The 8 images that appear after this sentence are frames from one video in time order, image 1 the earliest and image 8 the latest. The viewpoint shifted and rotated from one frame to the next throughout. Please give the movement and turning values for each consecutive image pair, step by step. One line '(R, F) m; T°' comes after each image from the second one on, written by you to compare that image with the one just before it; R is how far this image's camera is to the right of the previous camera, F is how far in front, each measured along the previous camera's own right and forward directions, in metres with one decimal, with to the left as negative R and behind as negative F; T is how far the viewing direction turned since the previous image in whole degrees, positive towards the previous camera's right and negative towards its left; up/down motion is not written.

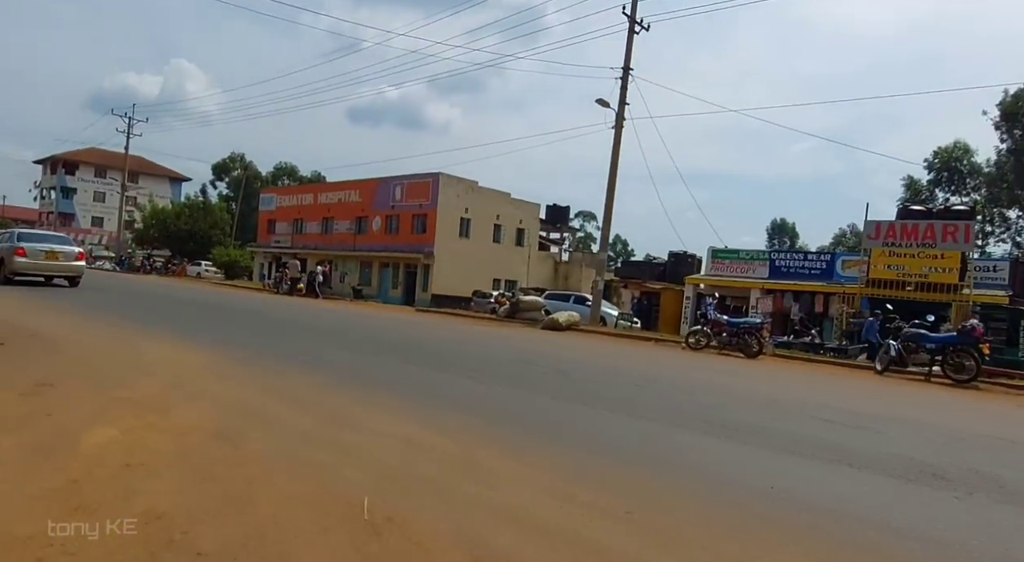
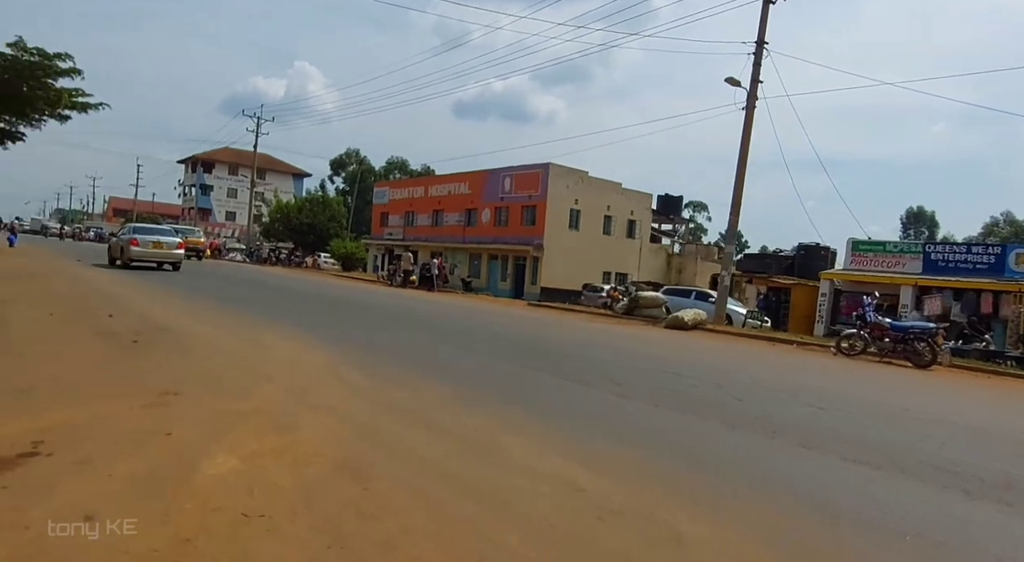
(-0.3, +0.6) m; -8°
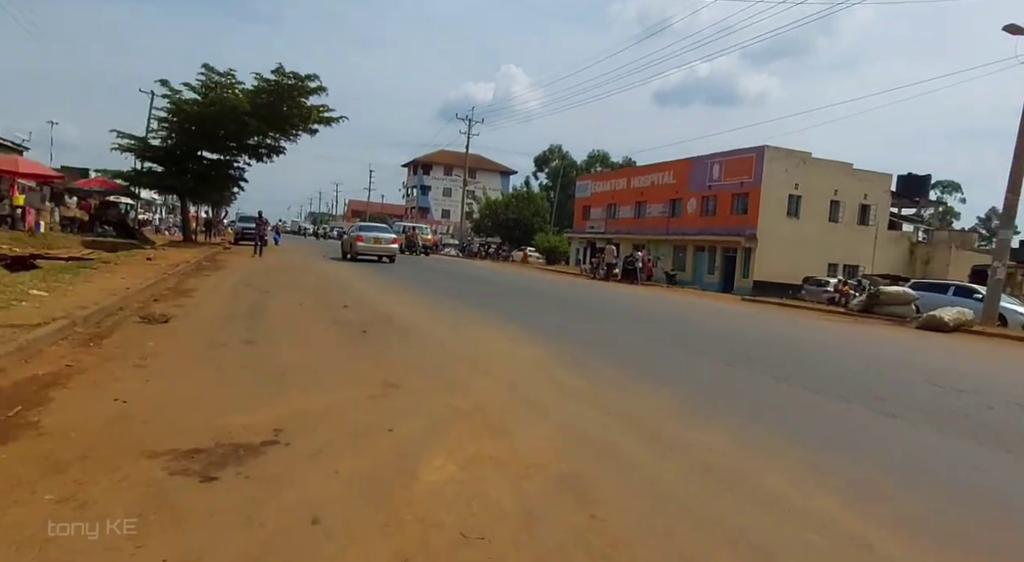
(-0.1, +0.3) m; -16°
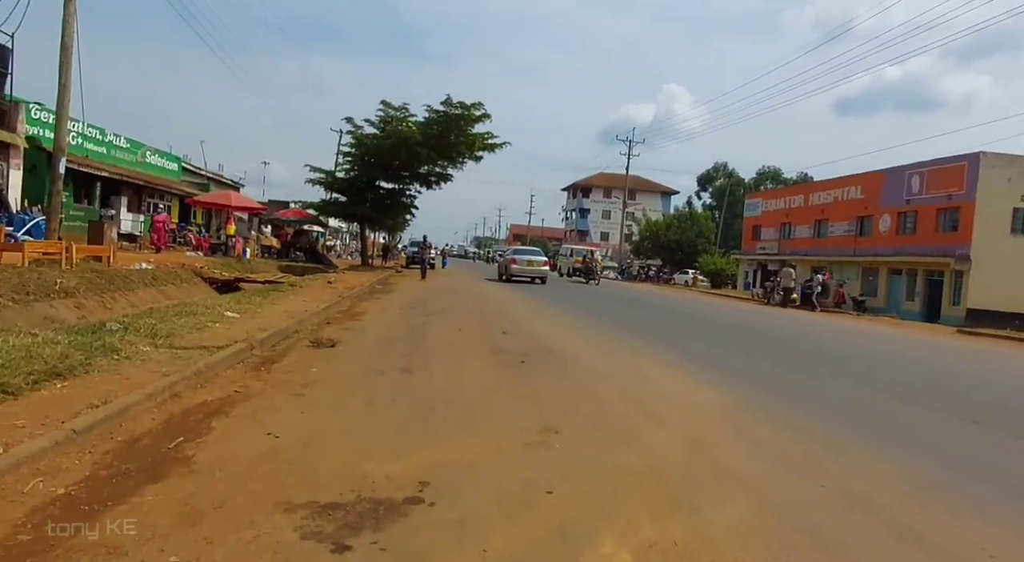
(-0.1, +0.6) m; -13°
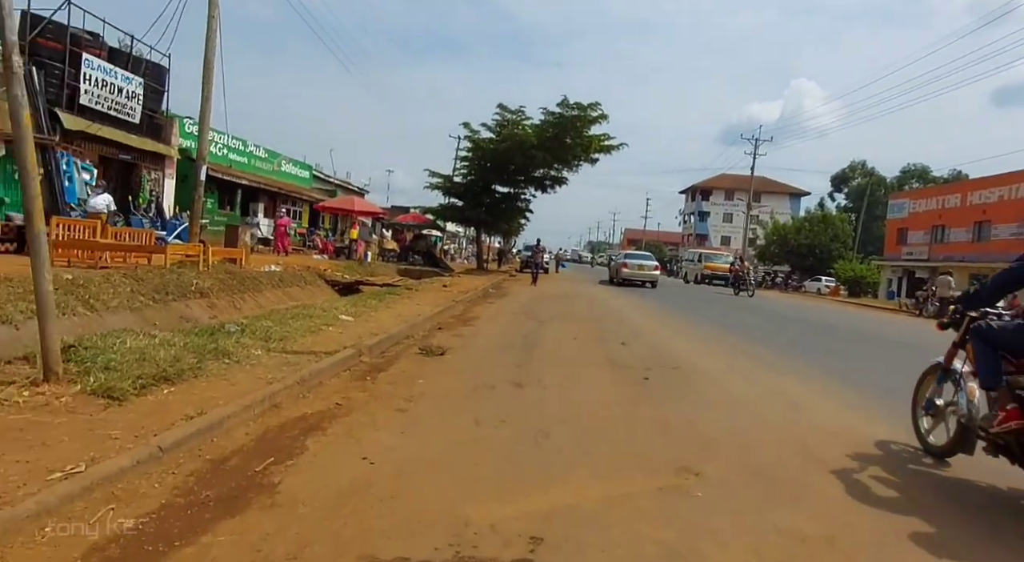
(-0.1, +0.7) m; -9°
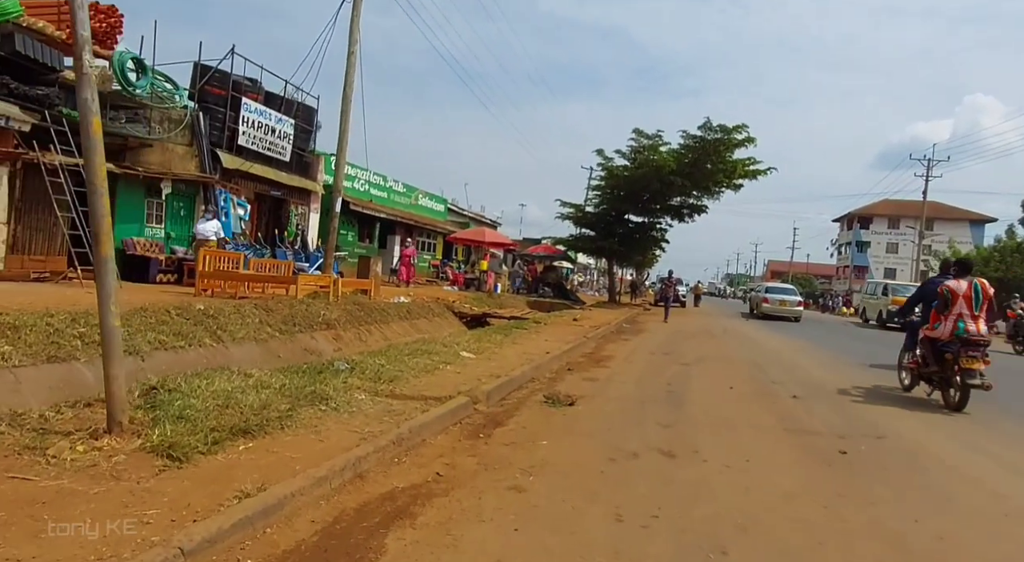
(-0.1, +1.3) m; -11°
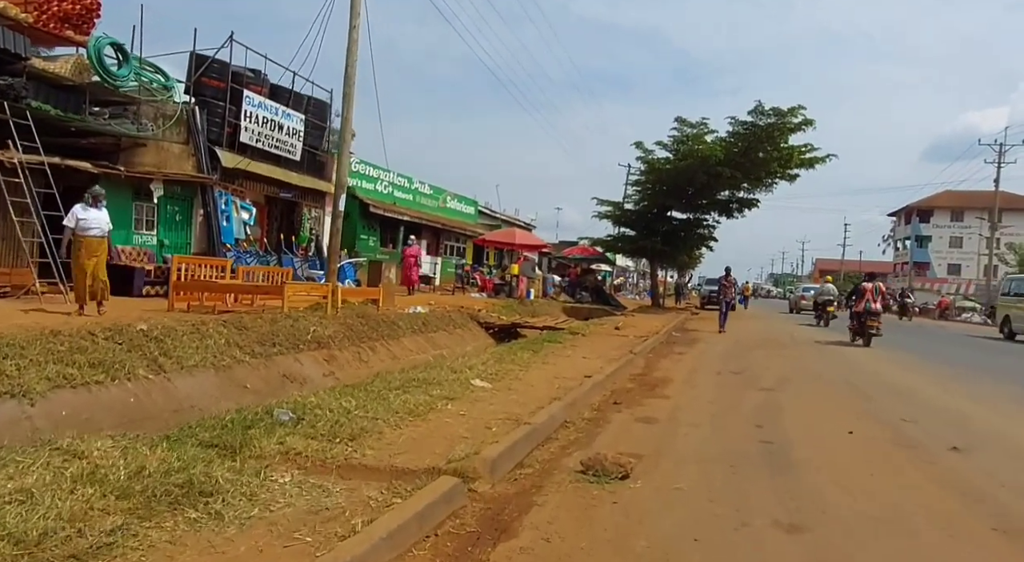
(+0.1, +2.7) m; -3°
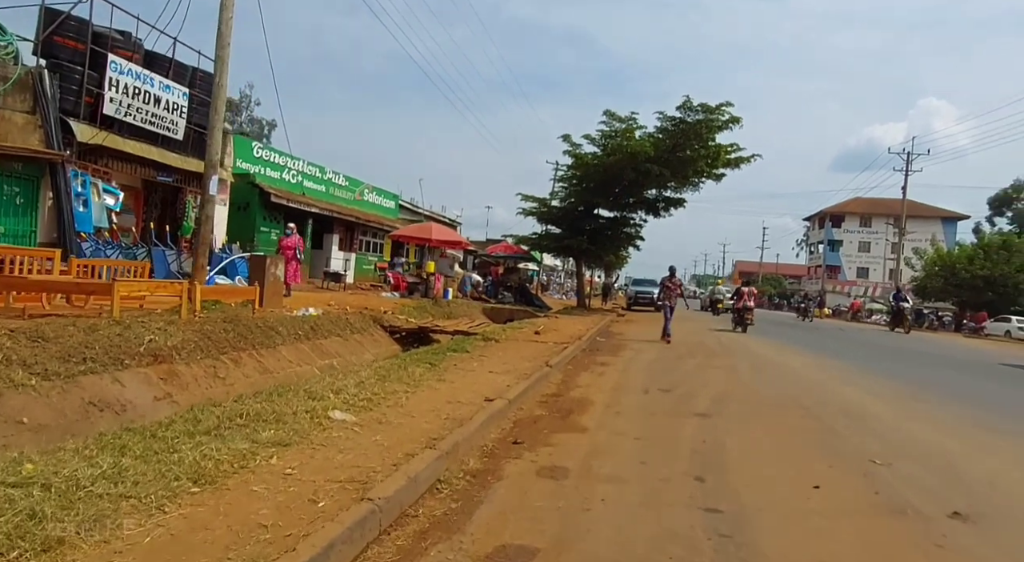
(+0.5, +2.0) m; +6°
